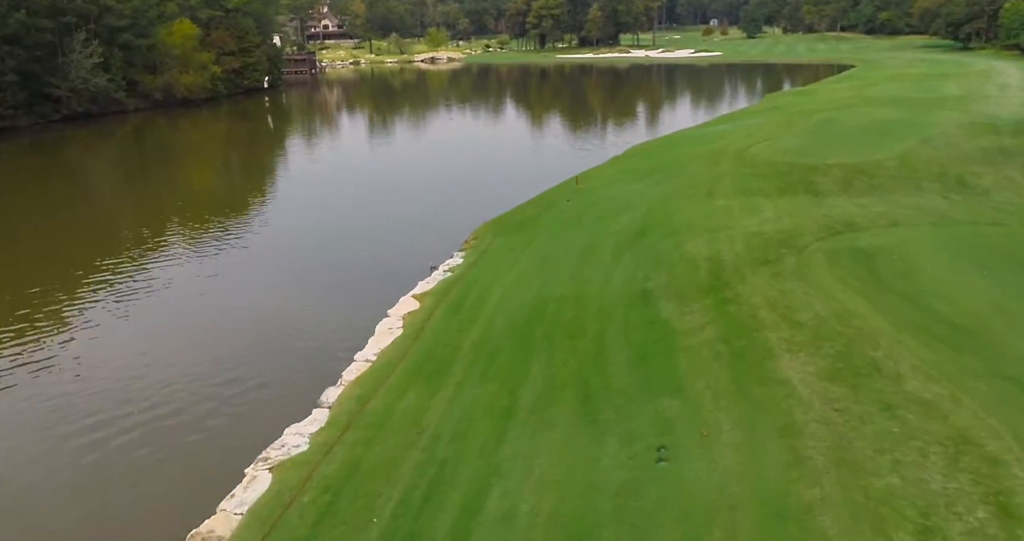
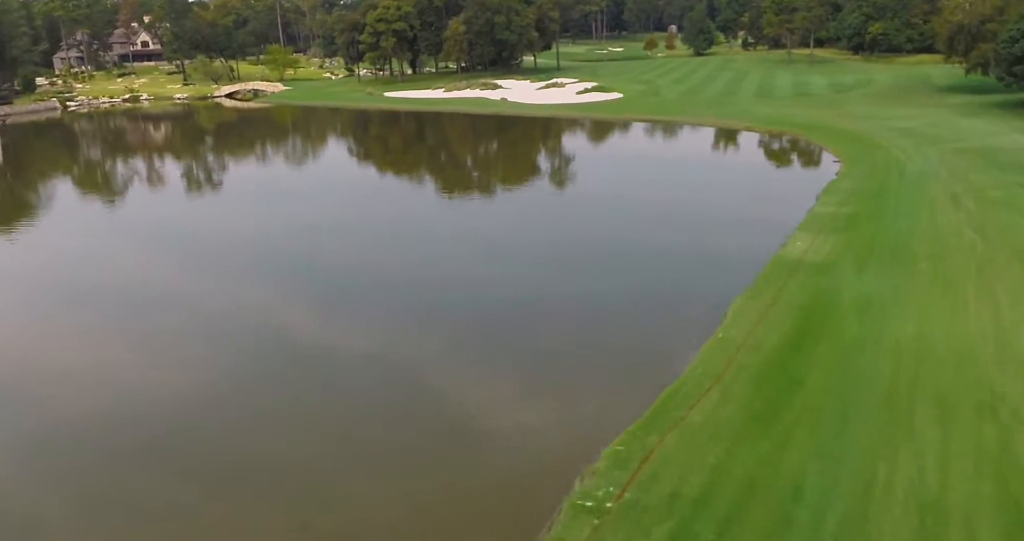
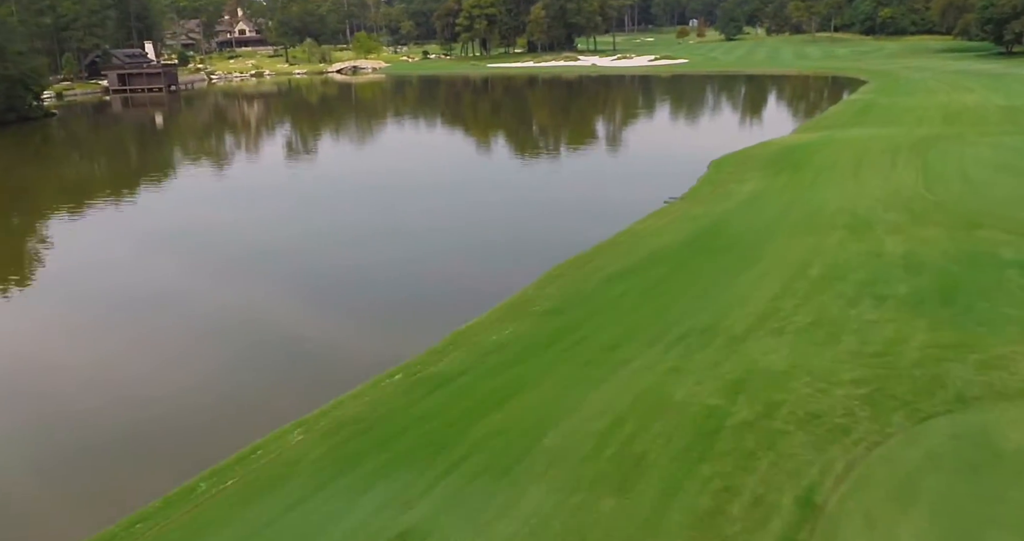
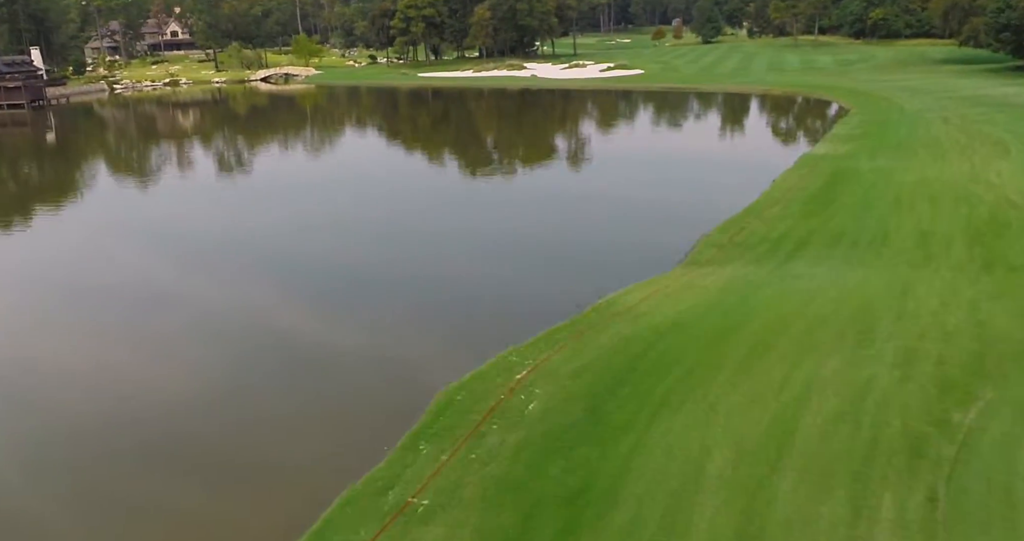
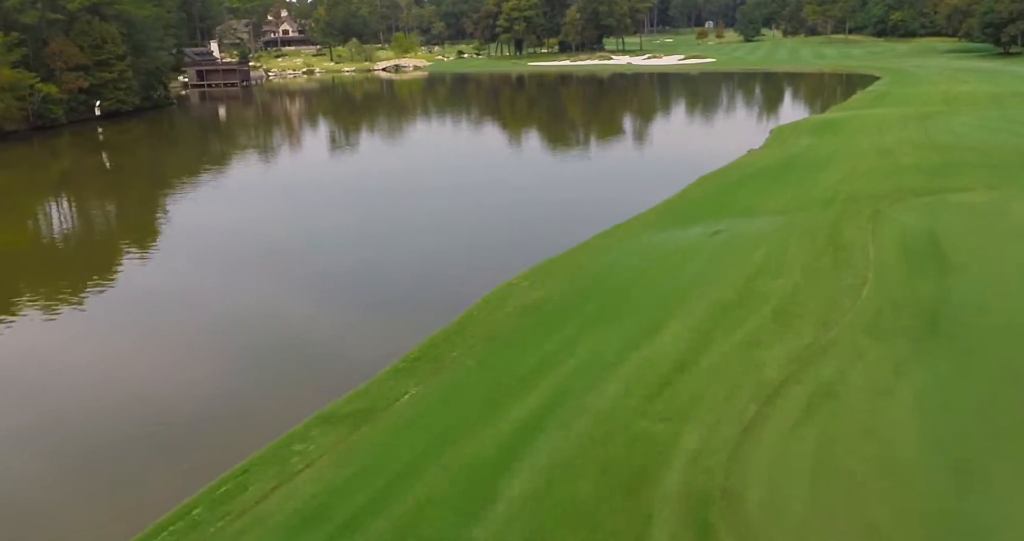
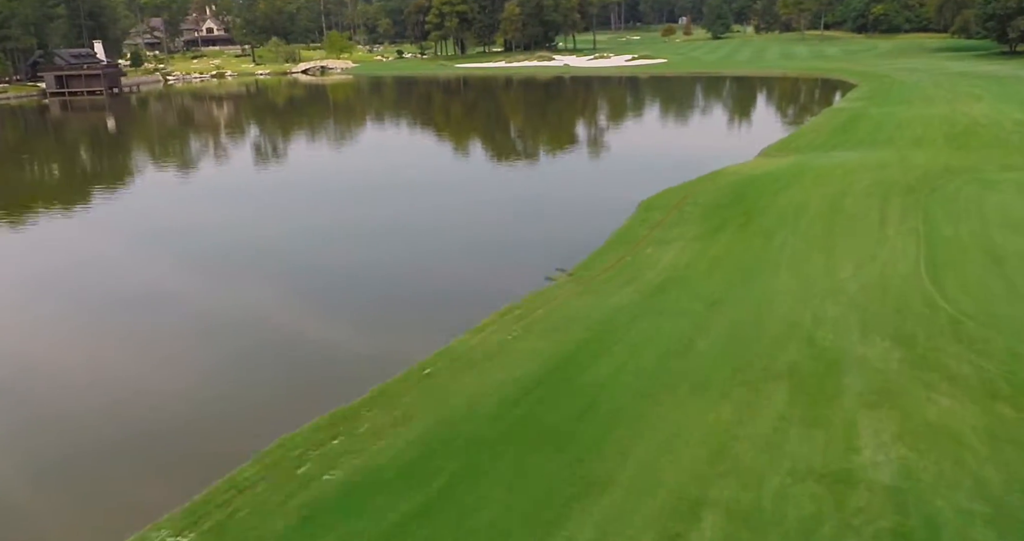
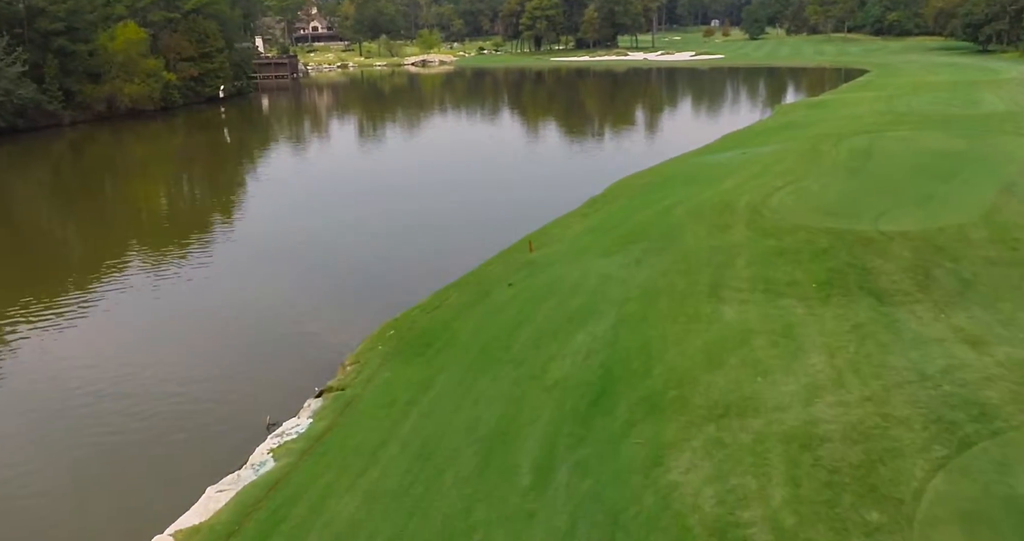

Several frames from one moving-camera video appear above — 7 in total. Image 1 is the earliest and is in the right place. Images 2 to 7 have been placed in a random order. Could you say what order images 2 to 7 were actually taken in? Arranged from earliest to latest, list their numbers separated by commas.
7, 5, 3, 6, 4, 2
